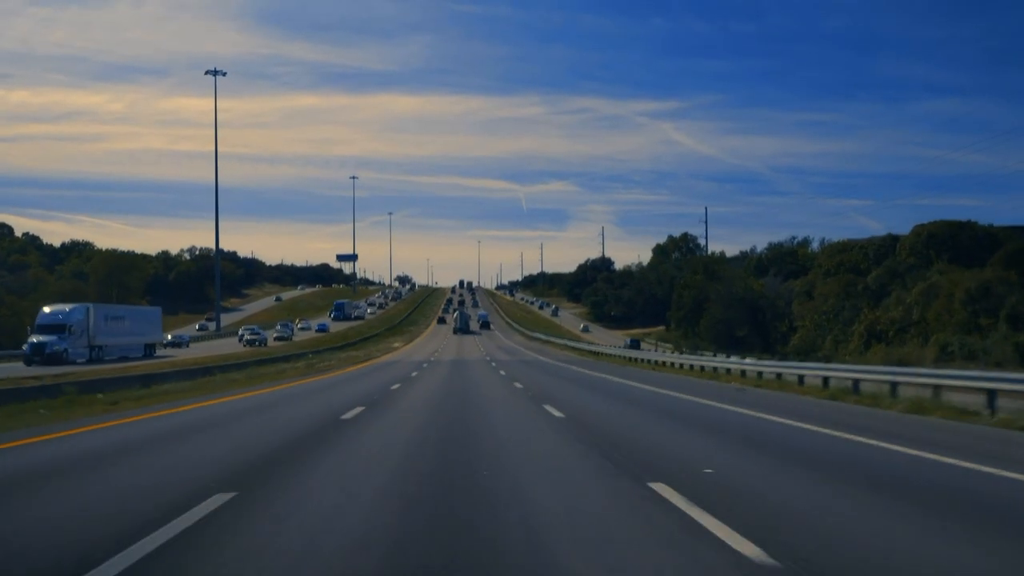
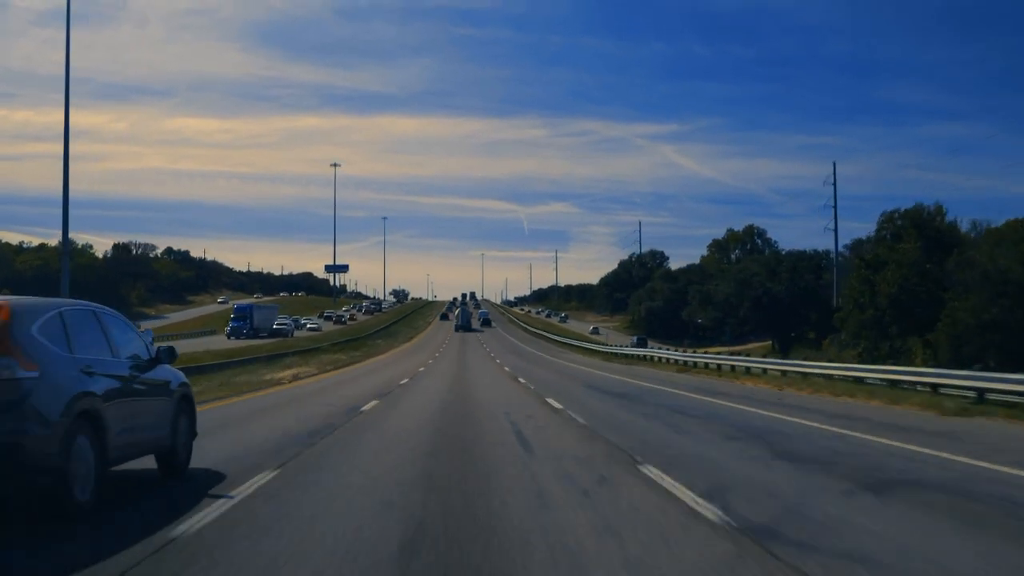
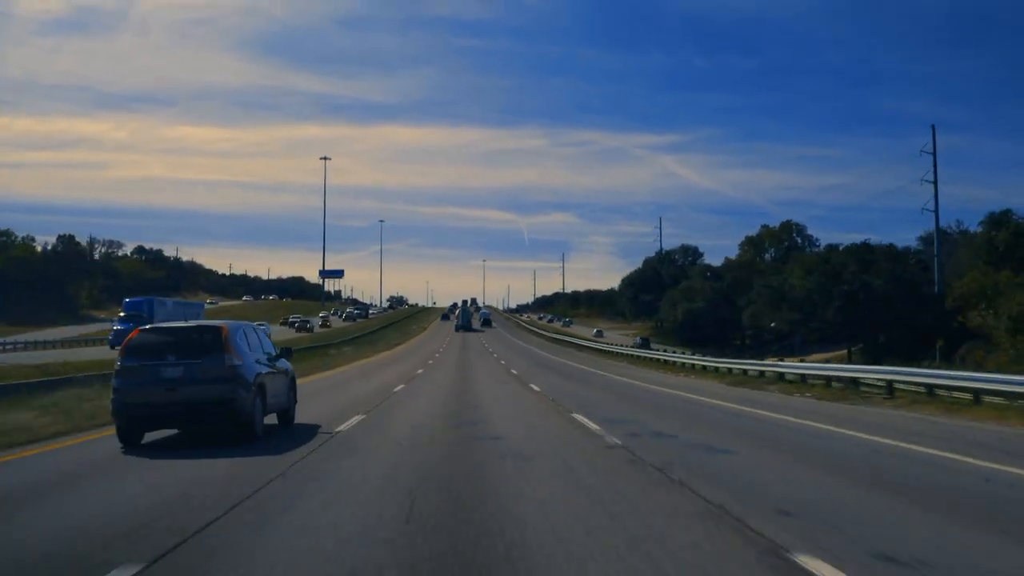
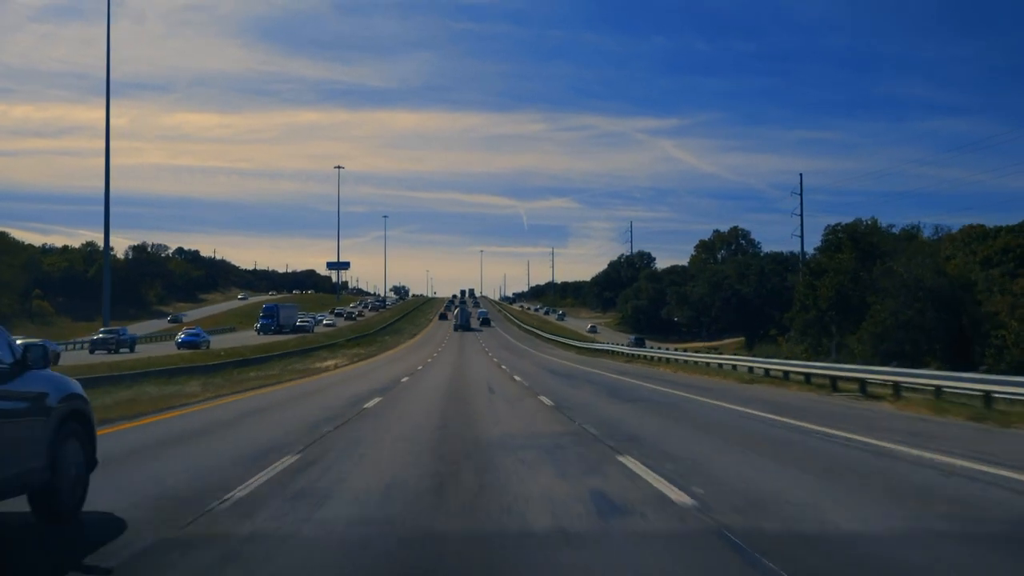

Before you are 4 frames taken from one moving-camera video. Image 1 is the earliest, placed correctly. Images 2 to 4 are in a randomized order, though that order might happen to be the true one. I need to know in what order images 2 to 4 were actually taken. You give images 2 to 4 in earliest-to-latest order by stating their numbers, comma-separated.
4, 2, 3
